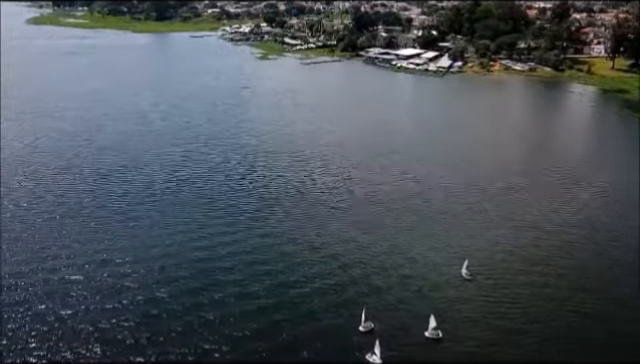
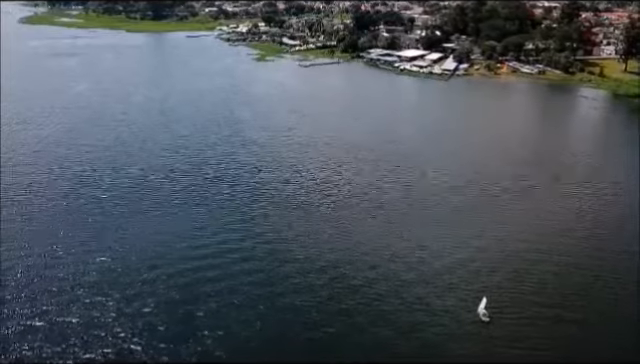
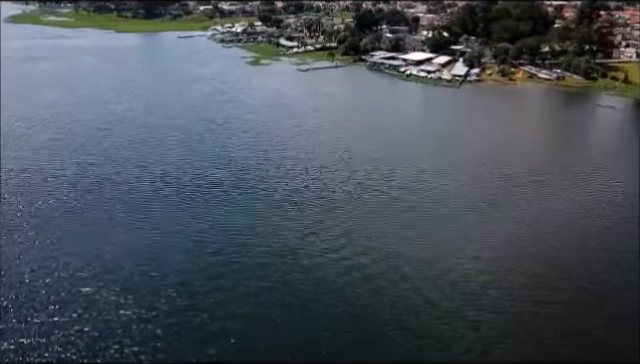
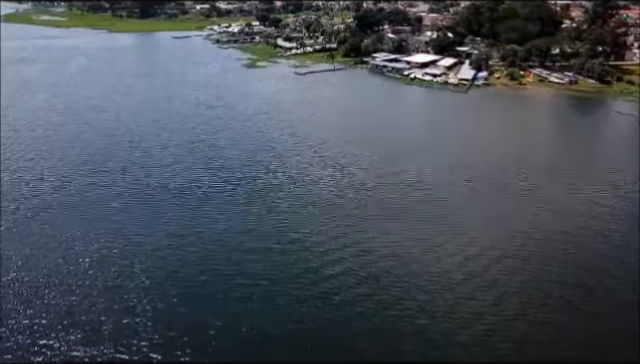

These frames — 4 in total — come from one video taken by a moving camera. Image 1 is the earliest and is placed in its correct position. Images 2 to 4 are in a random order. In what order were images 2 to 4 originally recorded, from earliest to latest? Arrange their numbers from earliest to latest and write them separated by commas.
2, 3, 4
